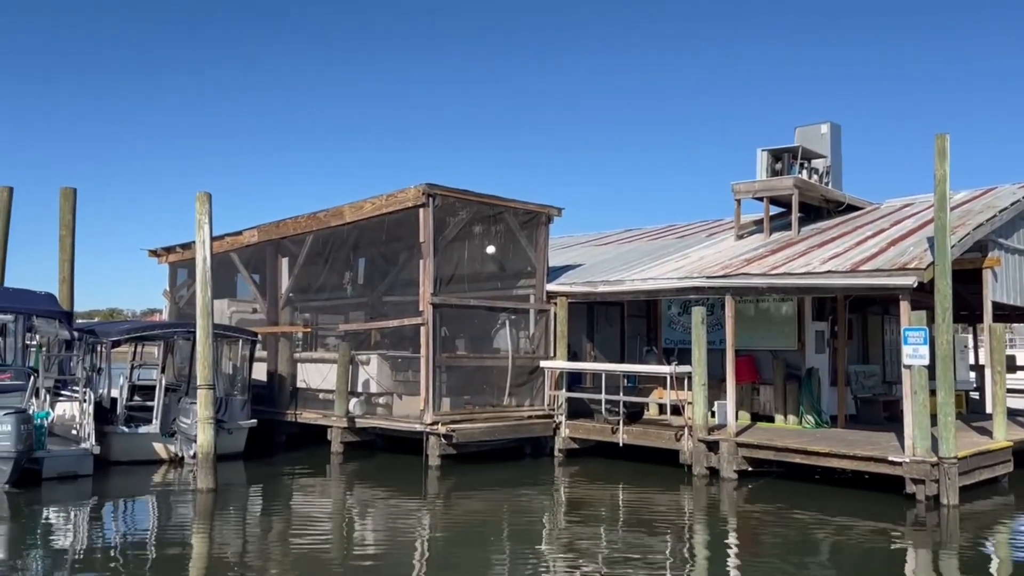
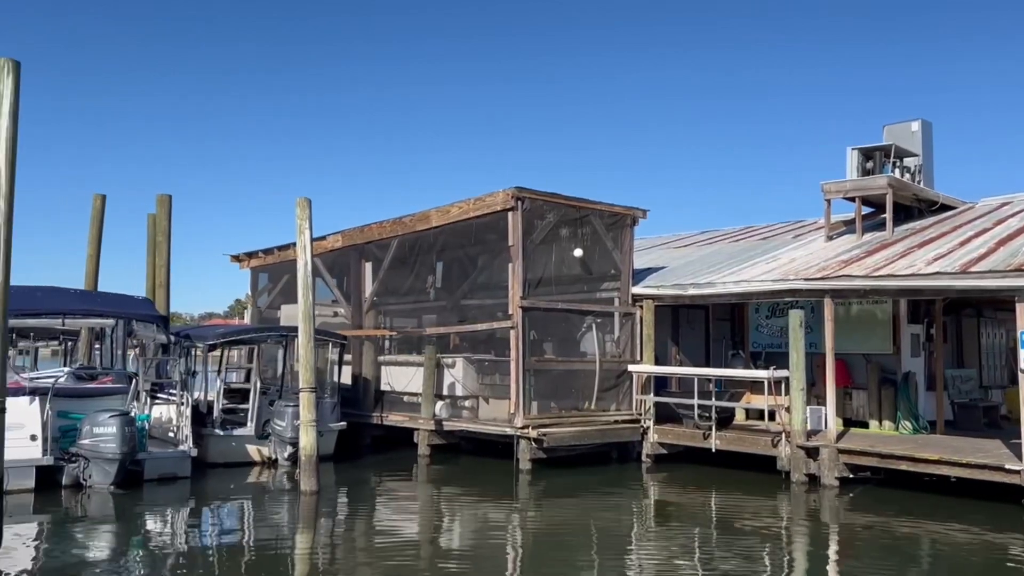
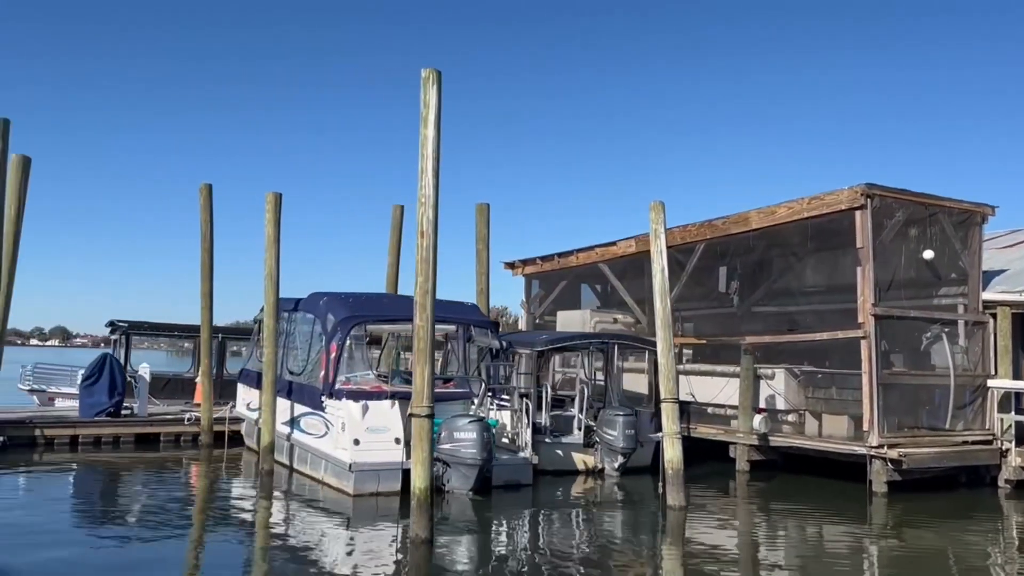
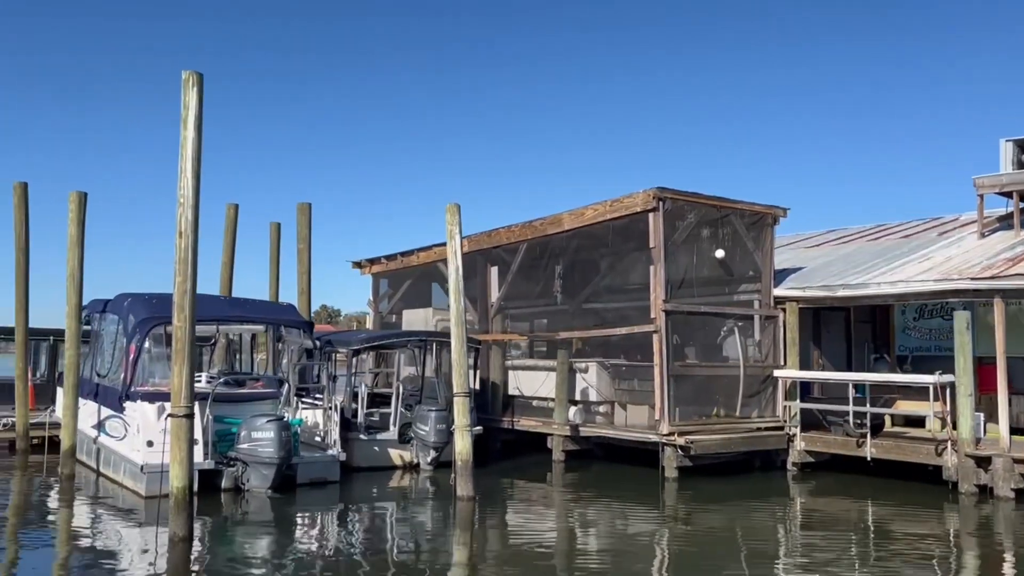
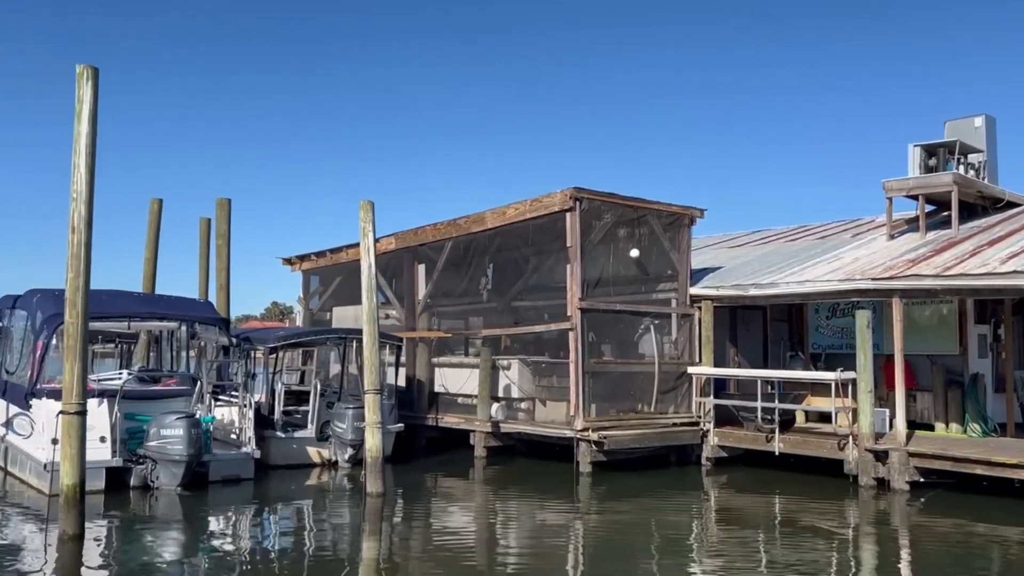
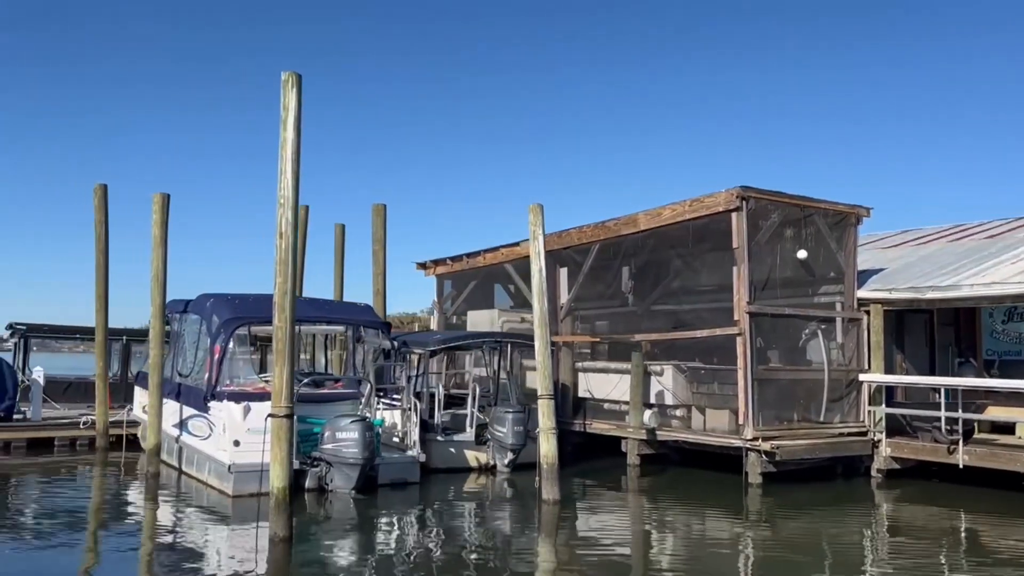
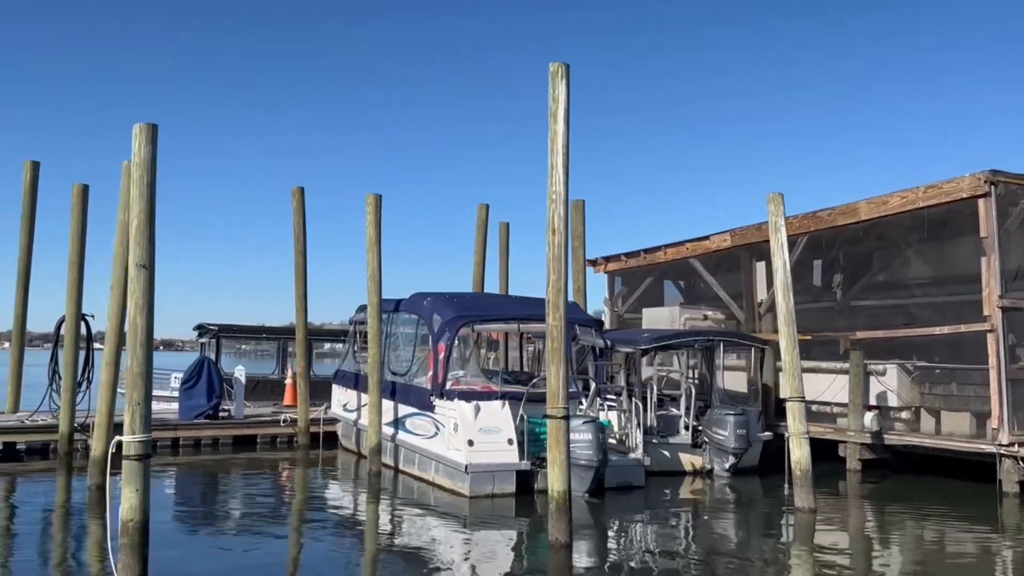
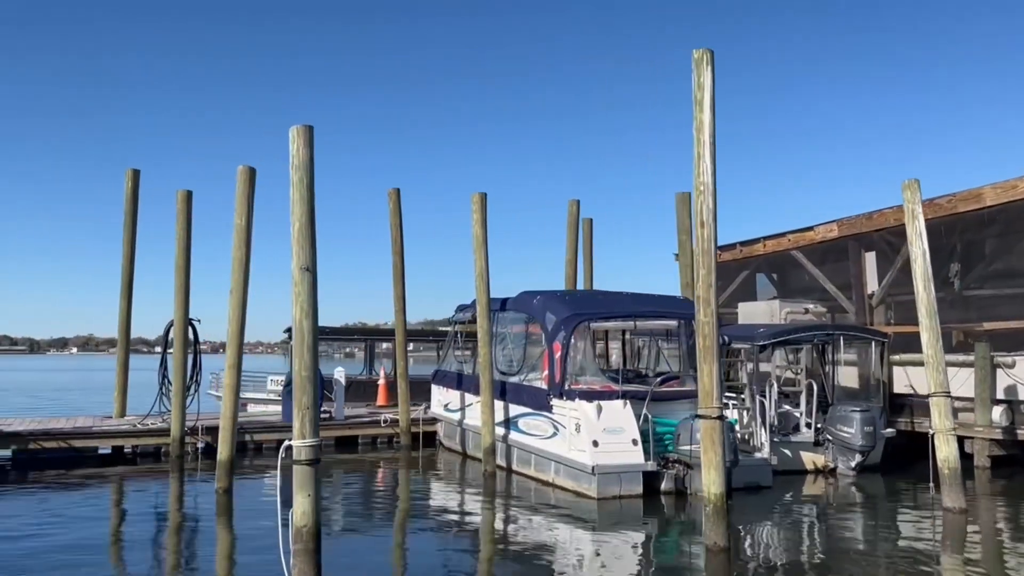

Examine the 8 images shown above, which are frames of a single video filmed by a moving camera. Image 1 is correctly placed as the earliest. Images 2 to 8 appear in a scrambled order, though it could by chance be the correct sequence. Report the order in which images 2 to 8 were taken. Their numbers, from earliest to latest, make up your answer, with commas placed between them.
2, 5, 4, 6, 3, 7, 8
